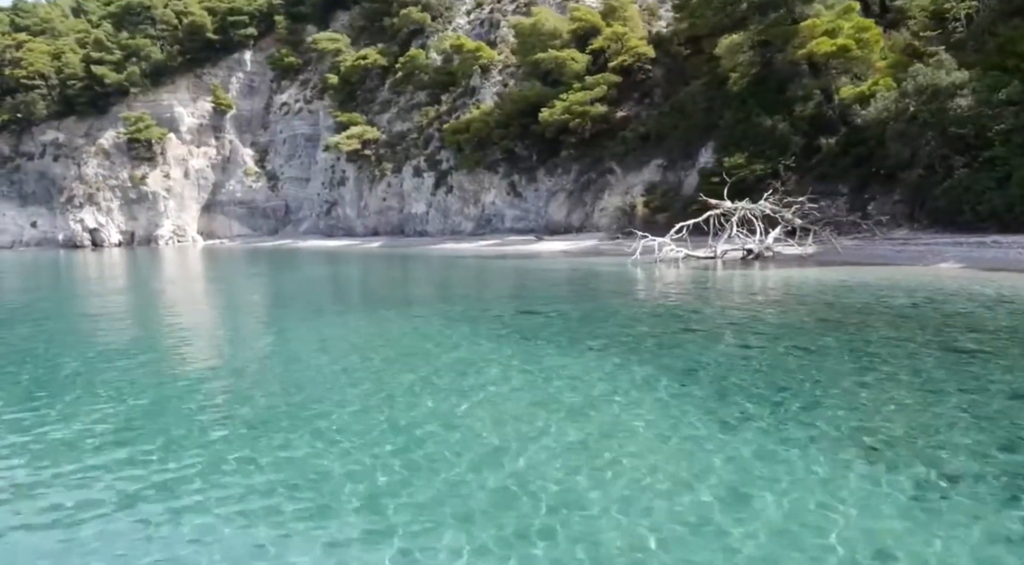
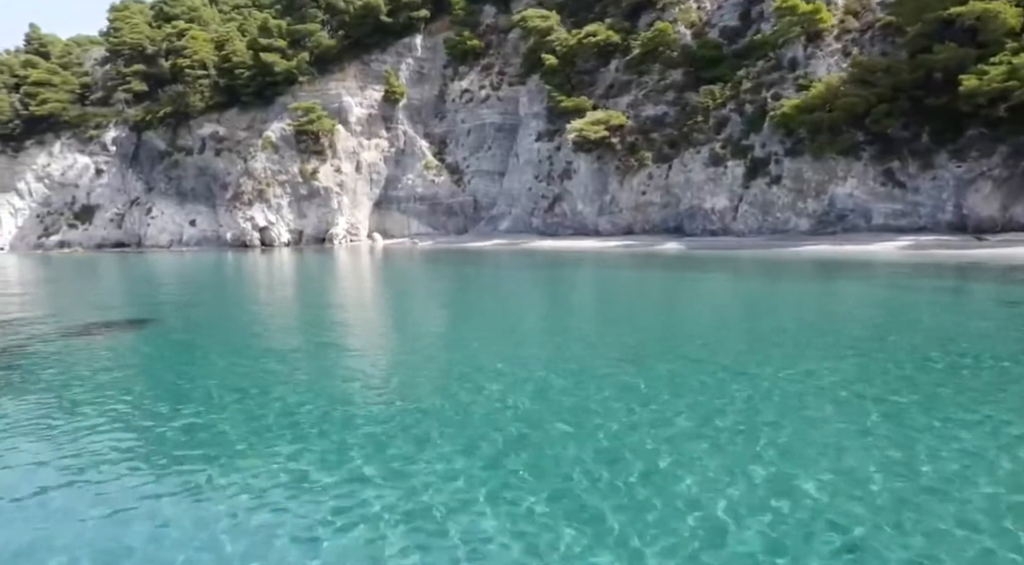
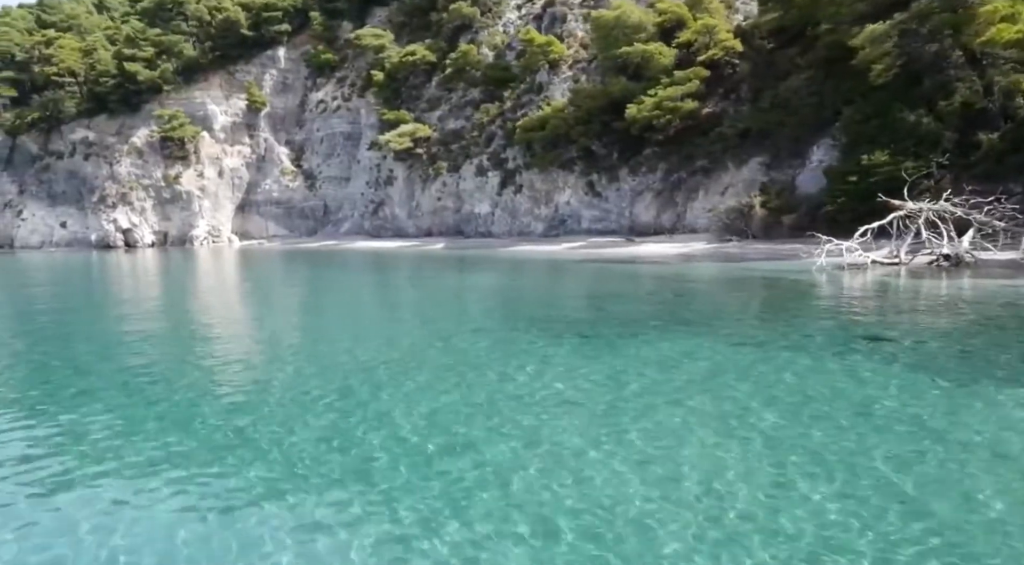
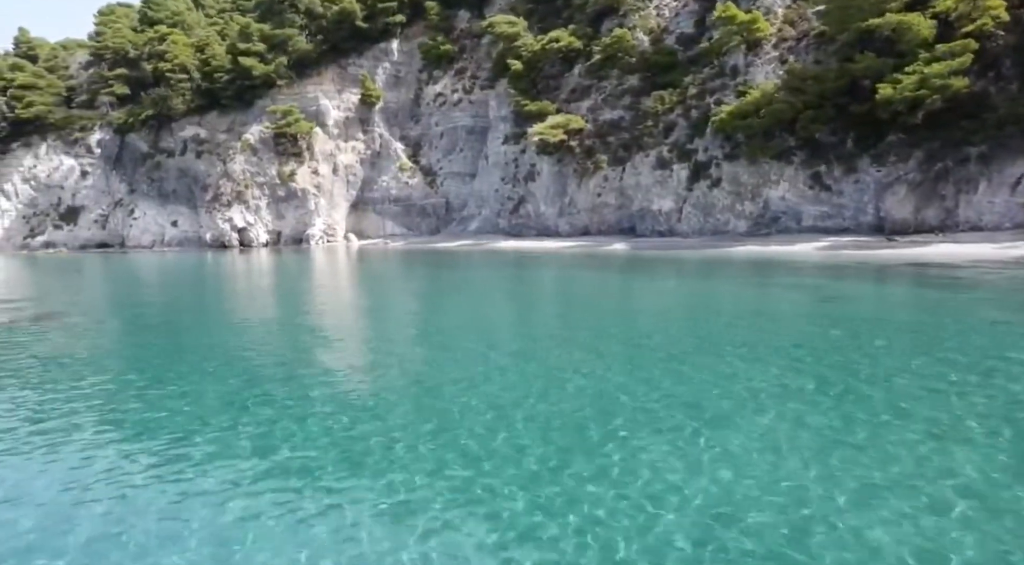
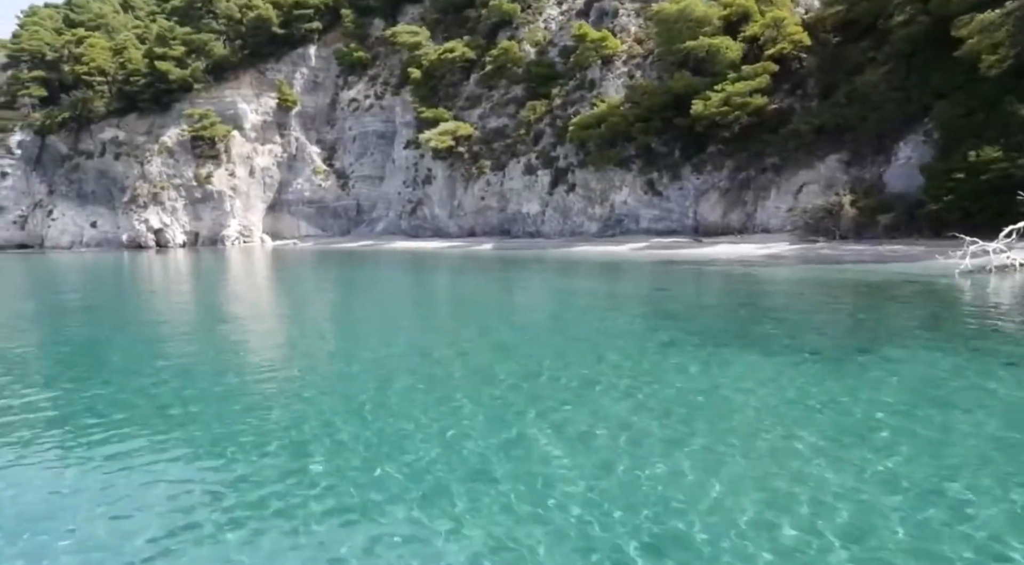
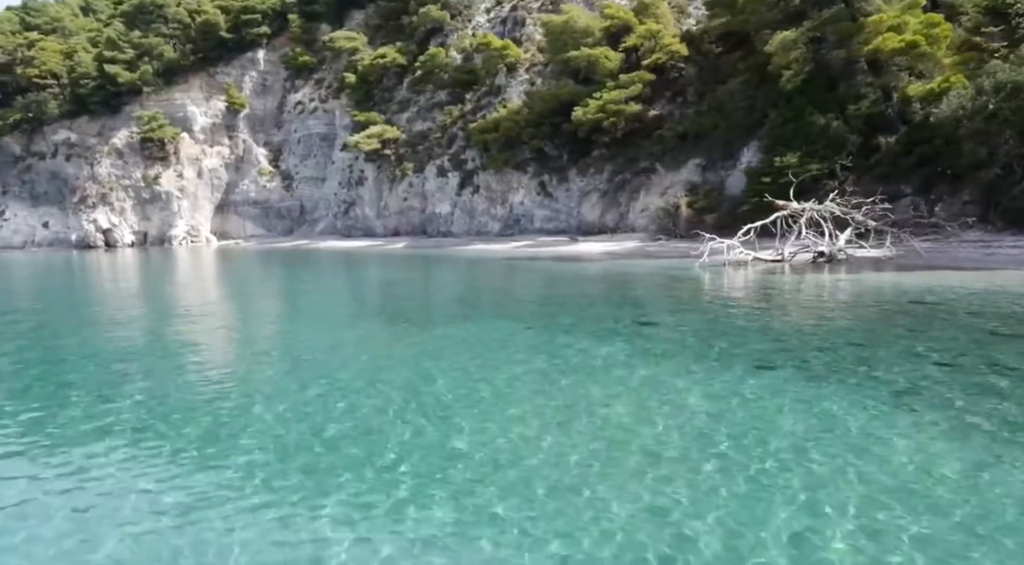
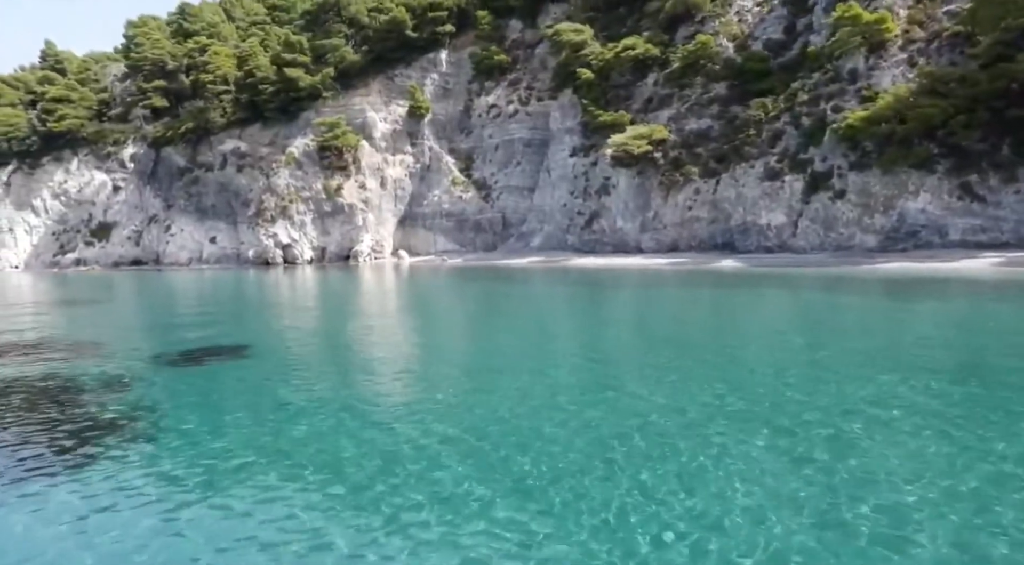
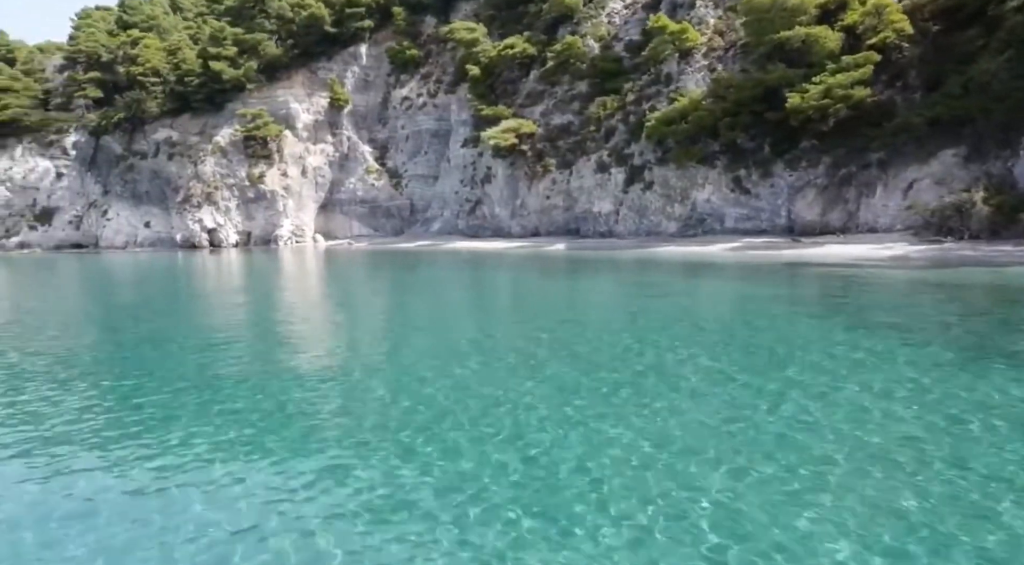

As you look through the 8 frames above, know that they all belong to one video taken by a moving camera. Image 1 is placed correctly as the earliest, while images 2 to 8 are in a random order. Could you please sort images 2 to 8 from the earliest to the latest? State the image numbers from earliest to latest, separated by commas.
6, 3, 5, 8, 4, 2, 7
